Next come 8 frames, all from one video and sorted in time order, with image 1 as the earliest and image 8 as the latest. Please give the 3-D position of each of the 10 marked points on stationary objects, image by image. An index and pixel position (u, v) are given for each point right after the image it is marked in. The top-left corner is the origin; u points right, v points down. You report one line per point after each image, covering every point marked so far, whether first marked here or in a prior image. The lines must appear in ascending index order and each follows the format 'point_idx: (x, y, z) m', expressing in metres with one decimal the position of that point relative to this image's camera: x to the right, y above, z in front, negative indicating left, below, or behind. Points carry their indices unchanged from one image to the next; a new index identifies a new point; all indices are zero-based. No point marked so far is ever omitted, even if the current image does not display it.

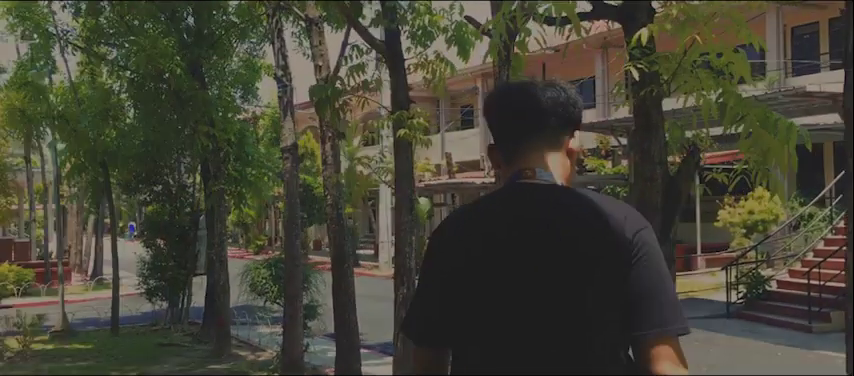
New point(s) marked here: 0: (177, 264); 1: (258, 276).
0: (-4.1, -1.3, +14.1) m
1: (-2.0, -1.0, +10.2) m
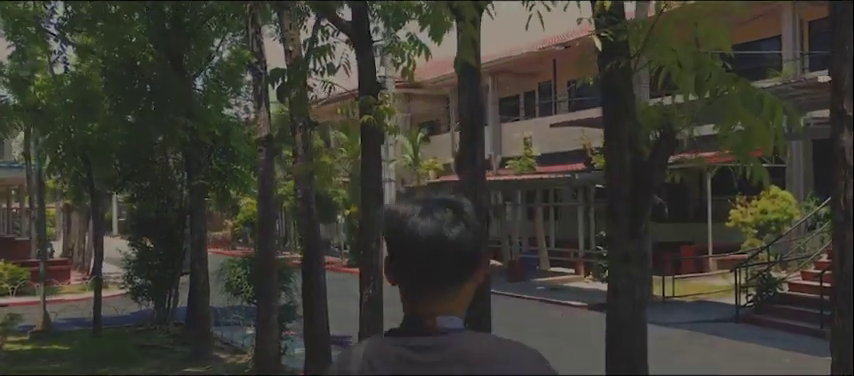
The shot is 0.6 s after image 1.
0: (-4.2, -1.2, +13.6) m
1: (-2.2, -1.0, +9.7) m
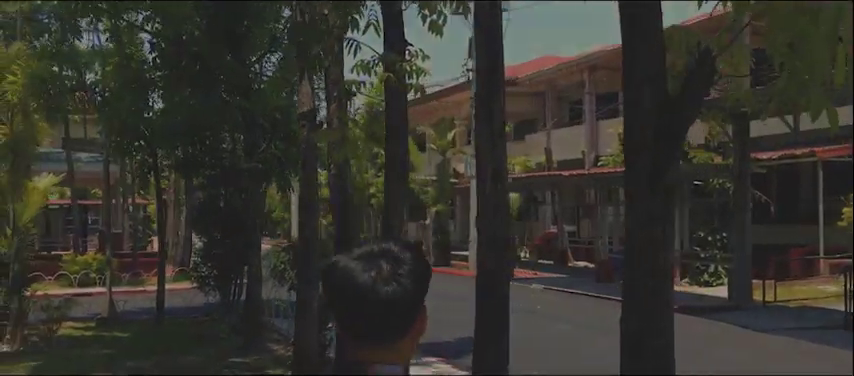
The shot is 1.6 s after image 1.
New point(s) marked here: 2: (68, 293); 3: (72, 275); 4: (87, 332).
0: (-3.1, -1.0, +13.3) m
1: (-1.6, -0.8, +9.1) m
2: (-7.4, -2.2, +17.6) m
3: (-8.1, -2.0, +19.4) m
4: (-4.7, -2.0, +11.8) m
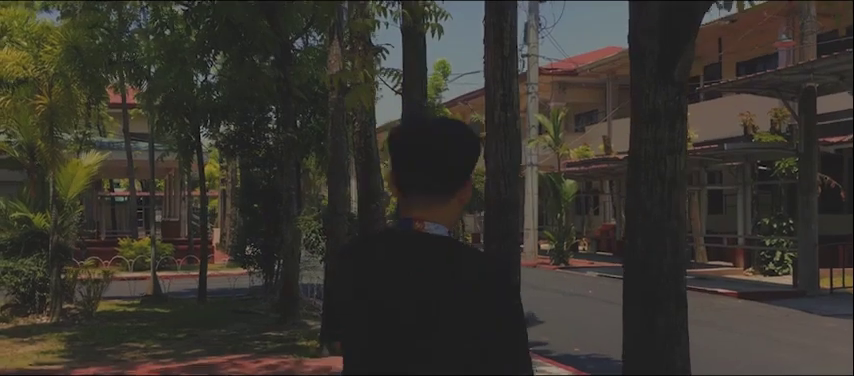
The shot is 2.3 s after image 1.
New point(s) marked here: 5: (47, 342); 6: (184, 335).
0: (-2.4, -0.7, +13.2) m
1: (-1.2, -0.4, +8.9) m
2: (-6.3, -1.9, +17.7) m
3: (-6.9, -1.7, +19.7) m
4: (-4.1, -1.7, +11.8) m
5: (-4.0, -1.6, +8.9) m
6: (-2.7, -1.6, +9.3) m
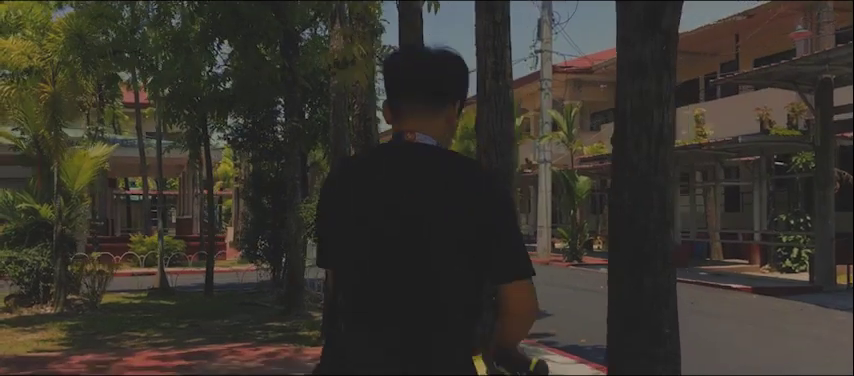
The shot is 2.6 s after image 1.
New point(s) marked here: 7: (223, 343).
0: (-2.3, -0.6, +13.1) m
1: (-1.2, -0.3, +8.8) m
2: (-6.1, -1.8, +17.7) m
3: (-6.6, -1.6, +19.7) m
4: (-4.0, -1.6, +11.7) m
5: (-3.9, -1.5, +8.9) m
6: (-2.6, -1.5, +9.2) m
7: (-1.9, -1.4, +7.9) m
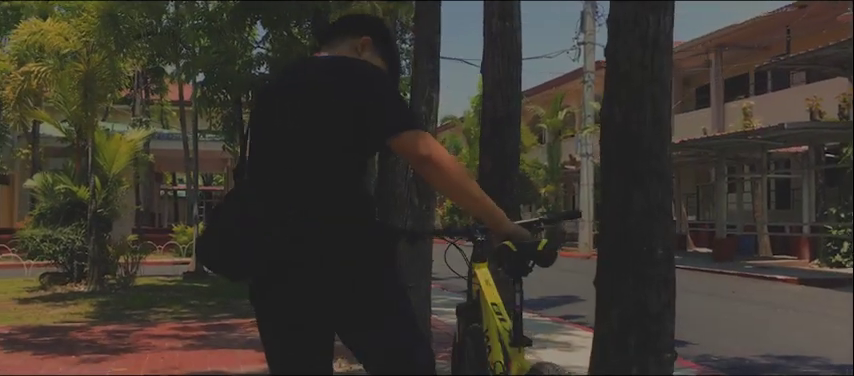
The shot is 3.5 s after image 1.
0: (-1.7, -0.3, +13.0) m
1: (-0.9, -0.1, +8.7) m
2: (-5.3, -1.6, +17.9) m
3: (-5.7, -1.3, +19.9) m
4: (-3.6, -1.3, +11.8) m
5: (-3.6, -1.2, +8.9) m
6: (-2.3, -1.2, +9.2) m
7: (-1.7, -1.2, +7.8) m
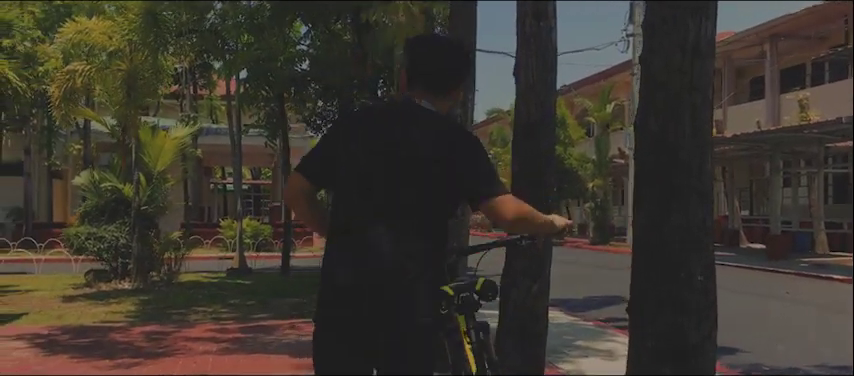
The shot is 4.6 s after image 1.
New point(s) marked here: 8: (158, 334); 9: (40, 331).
0: (-1.1, -0.3, +12.9) m
1: (-0.5, -0.1, +8.6) m
2: (-4.4, -1.5, +18.0) m
3: (-4.7, -1.2, +20.0) m
4: (-3.0, -1.3, +11.9) m
5: (-3.2, -1.2, +9.0) m
6: (-1.9, -1.2, +9.2) m
7: (-1.3, -1.2, +7.8) m
8: (-2.1, -1.2, +6.8) m
9: (-3.2, -1.2, +7.0) m
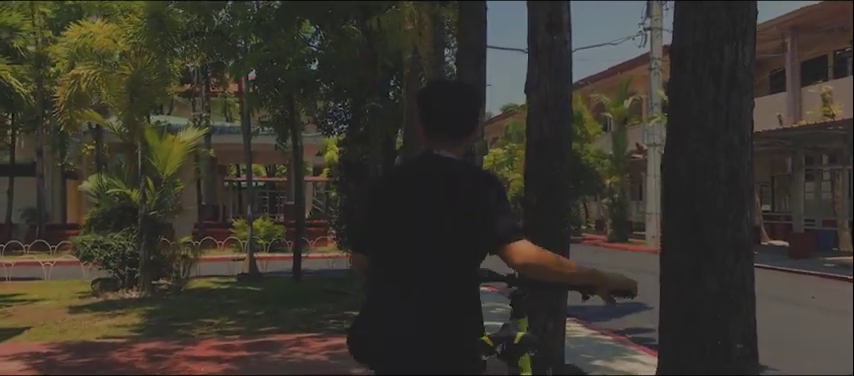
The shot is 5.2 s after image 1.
0: (-0.9, -0.3, +12.7) m
1: (-0.4, -0.1, +8.3) m
2: (-4.1, -1.5, +17.8) m
3: (-4.3, -1.2, +19.8) m
4: (-2.8, -1.3, +11.6) m
5: (-3.1, -1.3, +8.8) m
6: (-1.7, -1.3, +9.0) m
7: (-1.2, -1.3, +7.5) m
8: (-2.0, -1.3, +6.6) m
9: (-3.1, -1.3, +6.8) m
